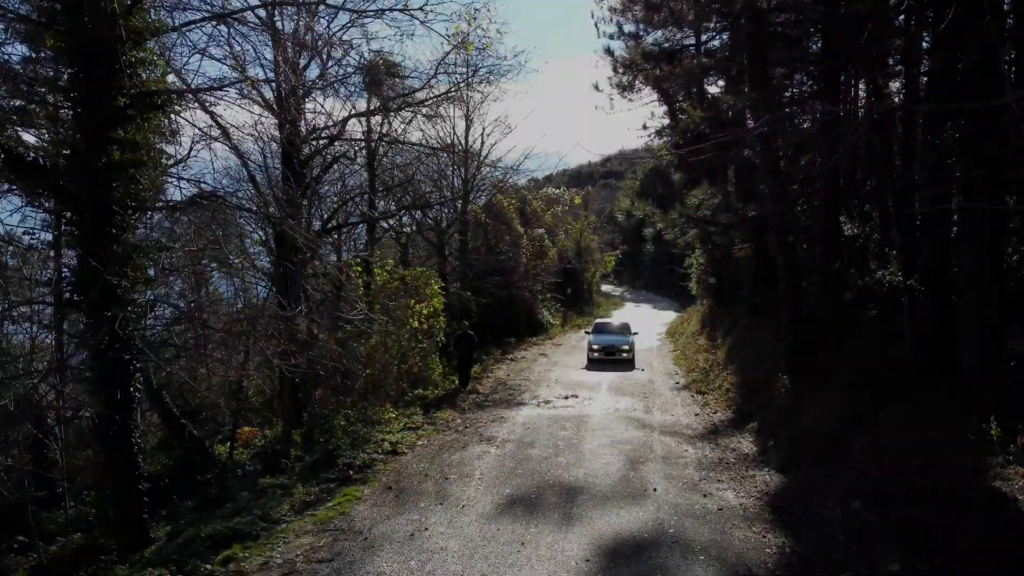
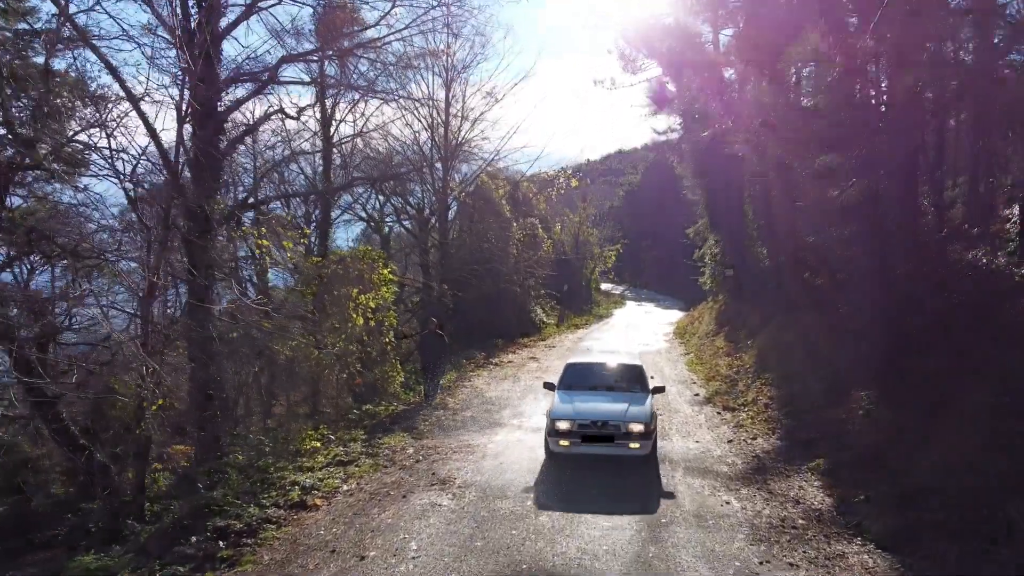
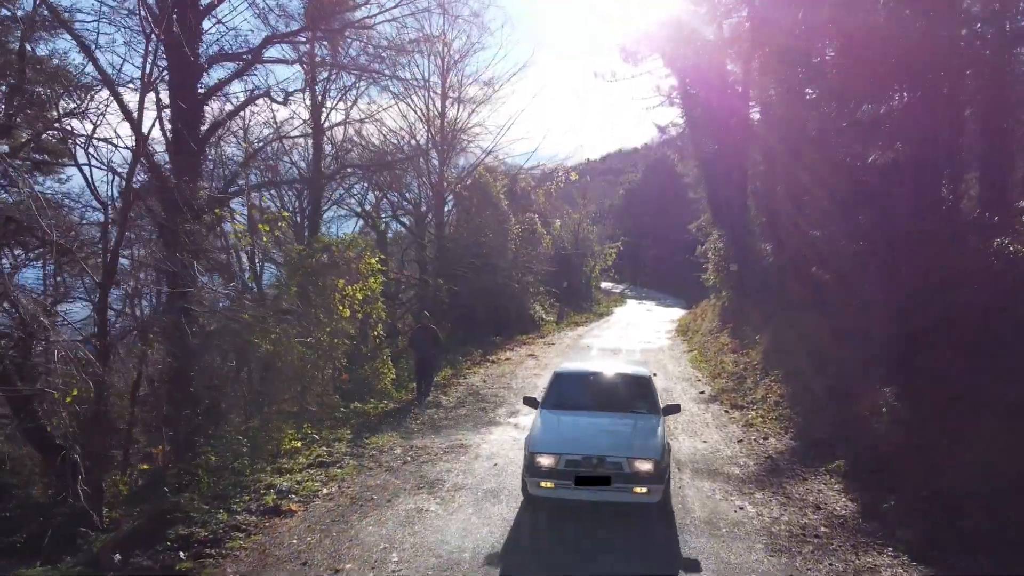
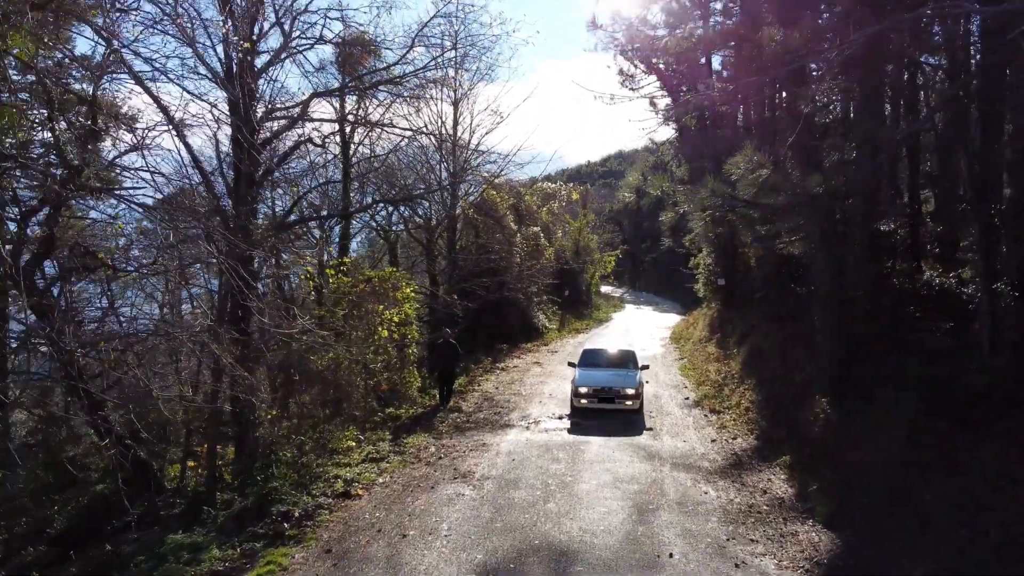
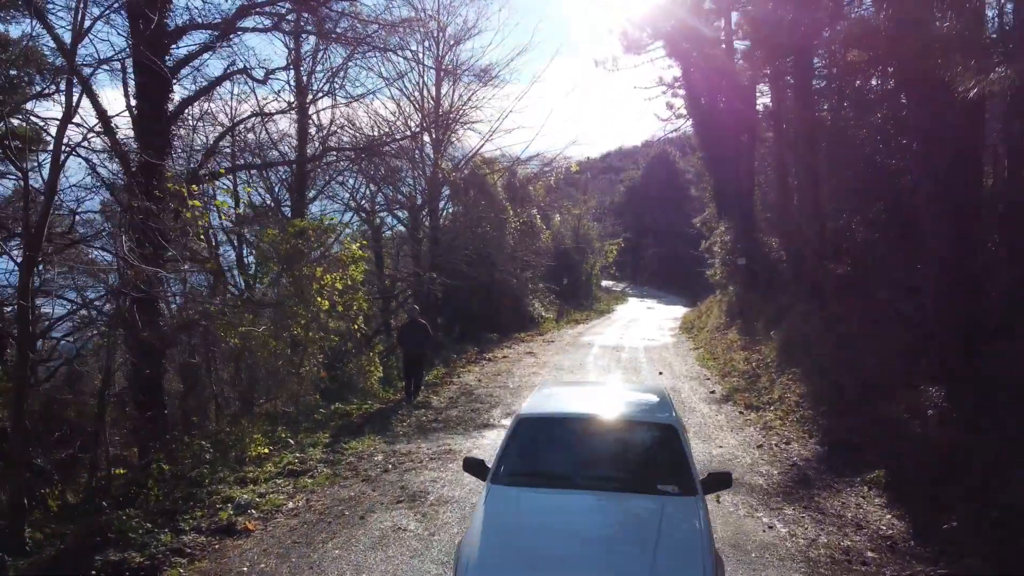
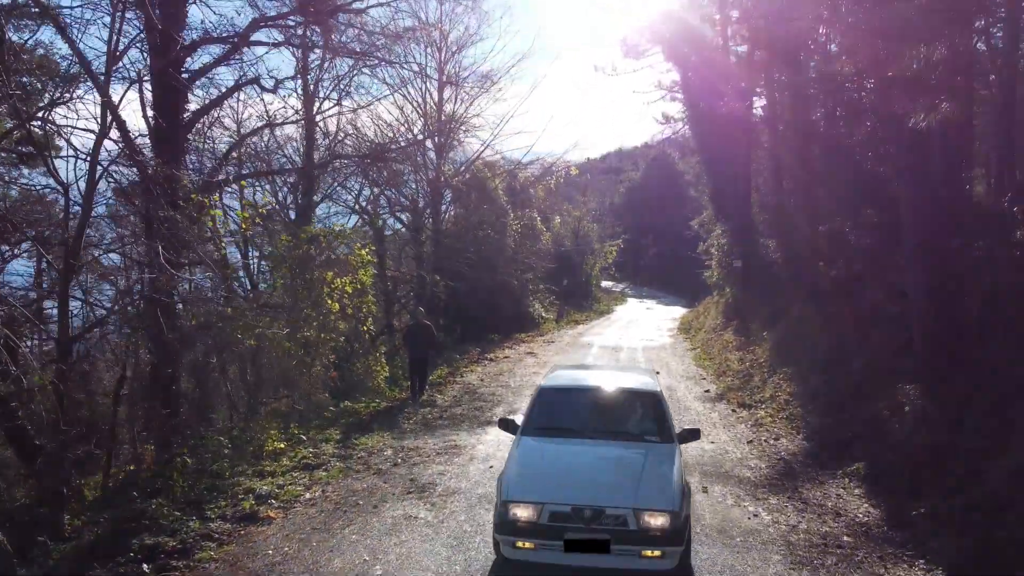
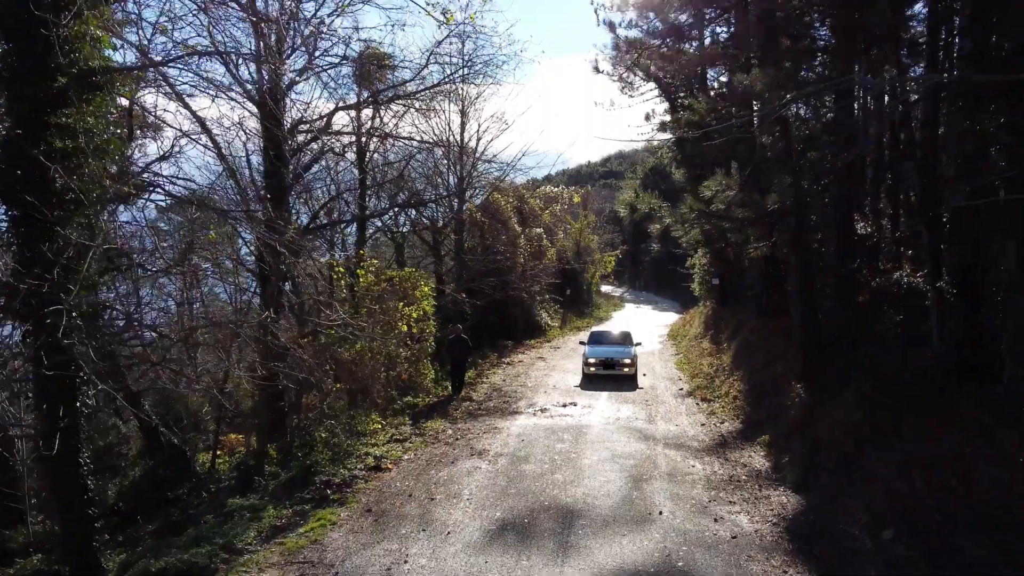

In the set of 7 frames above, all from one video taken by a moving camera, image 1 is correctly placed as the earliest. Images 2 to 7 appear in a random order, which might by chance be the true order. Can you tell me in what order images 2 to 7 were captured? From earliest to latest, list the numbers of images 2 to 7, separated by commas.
7, 4, 2, 3, 6, 5
